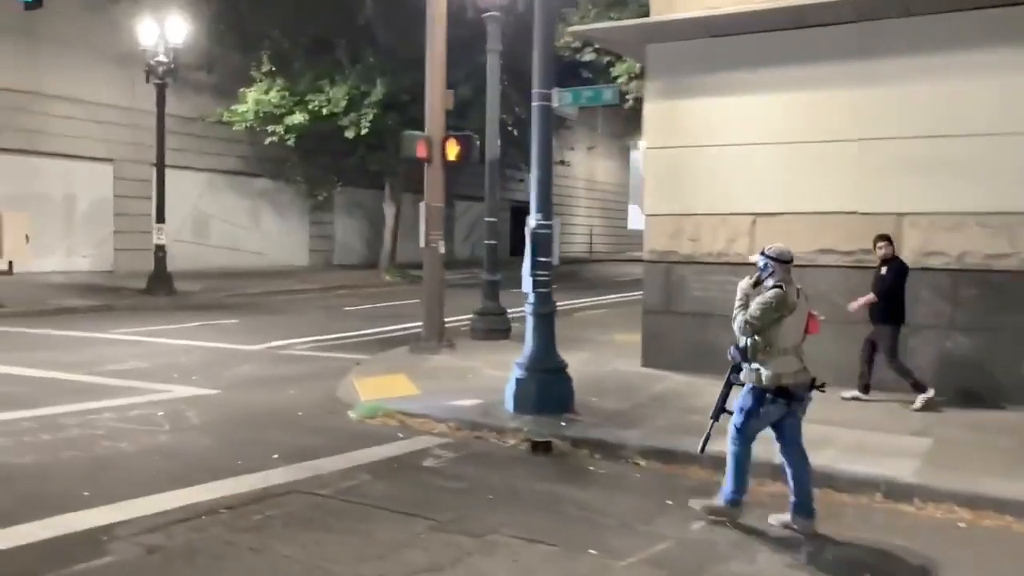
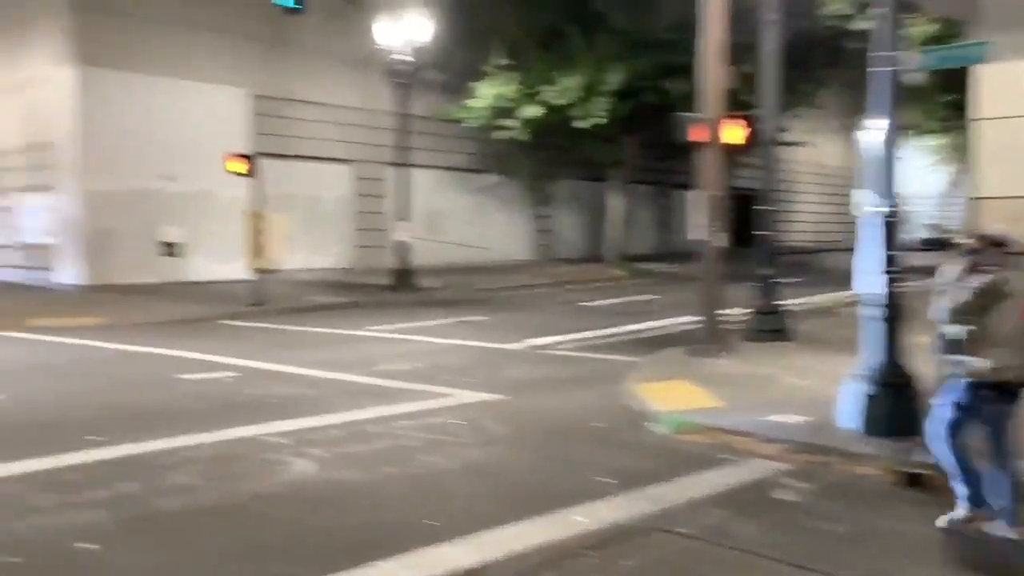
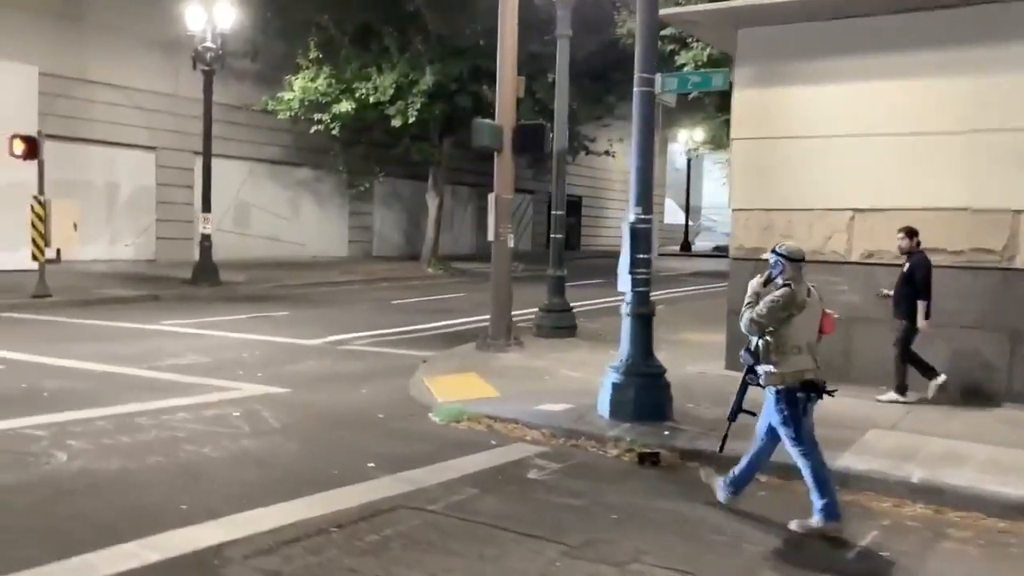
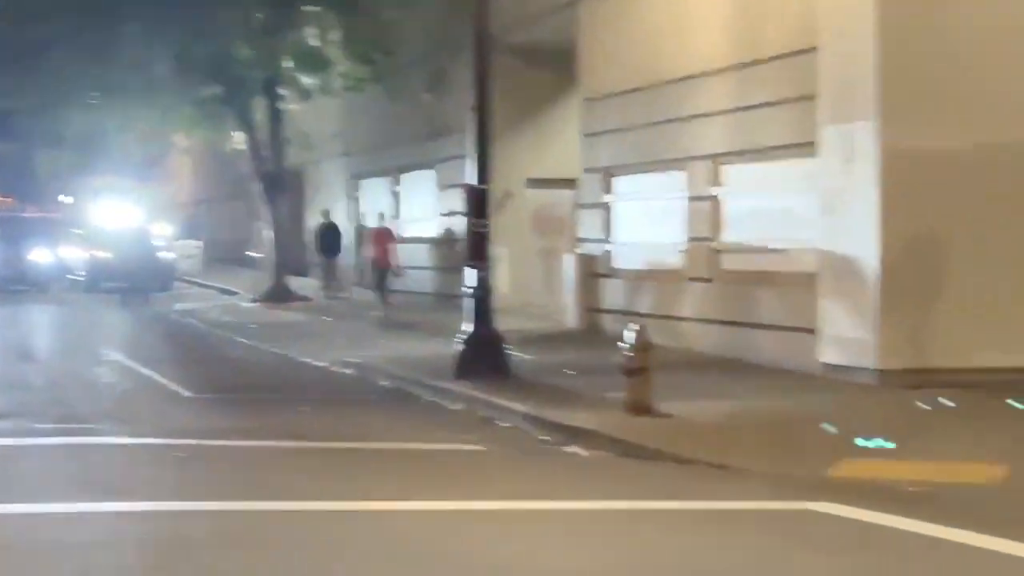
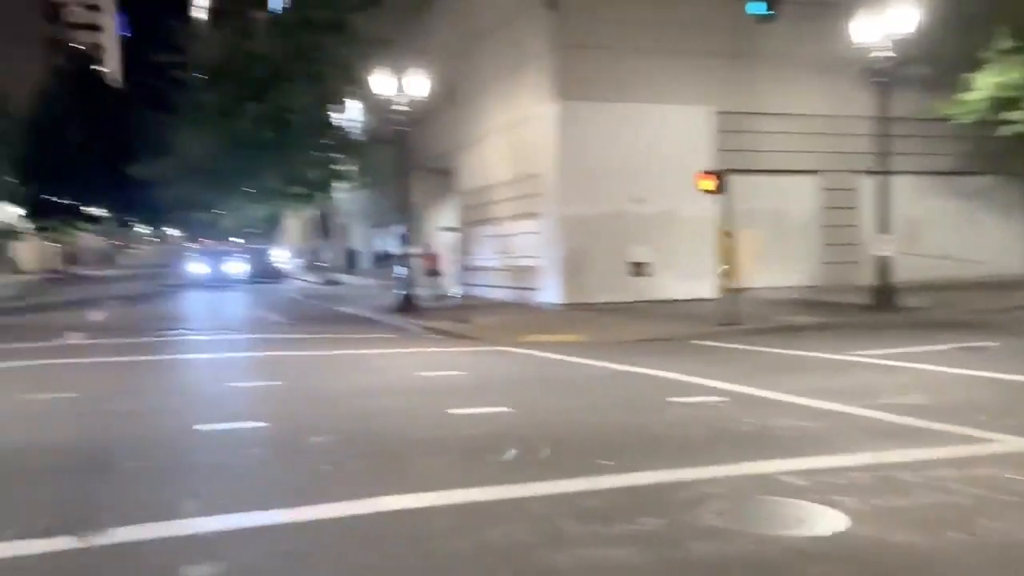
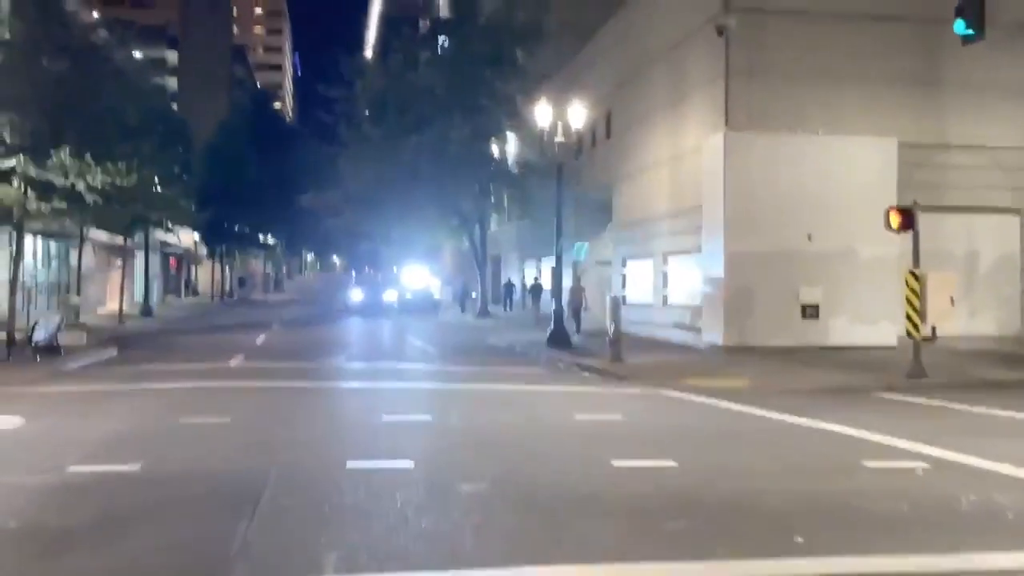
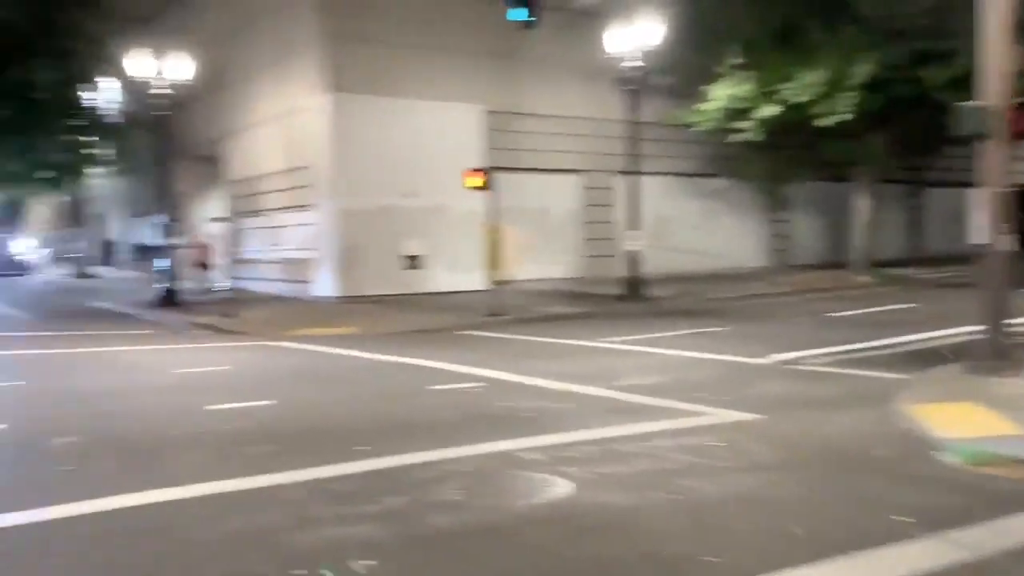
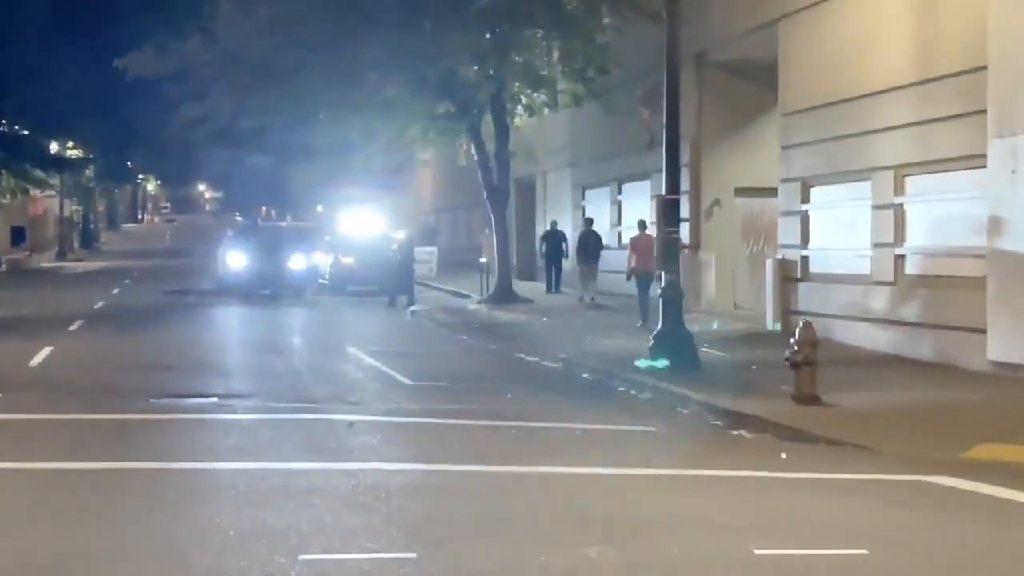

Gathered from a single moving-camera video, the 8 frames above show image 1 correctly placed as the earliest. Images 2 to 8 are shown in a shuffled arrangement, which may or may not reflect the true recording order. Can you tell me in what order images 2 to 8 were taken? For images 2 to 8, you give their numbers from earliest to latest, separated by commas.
3, 2, 7, 5, 6, 8, 4
